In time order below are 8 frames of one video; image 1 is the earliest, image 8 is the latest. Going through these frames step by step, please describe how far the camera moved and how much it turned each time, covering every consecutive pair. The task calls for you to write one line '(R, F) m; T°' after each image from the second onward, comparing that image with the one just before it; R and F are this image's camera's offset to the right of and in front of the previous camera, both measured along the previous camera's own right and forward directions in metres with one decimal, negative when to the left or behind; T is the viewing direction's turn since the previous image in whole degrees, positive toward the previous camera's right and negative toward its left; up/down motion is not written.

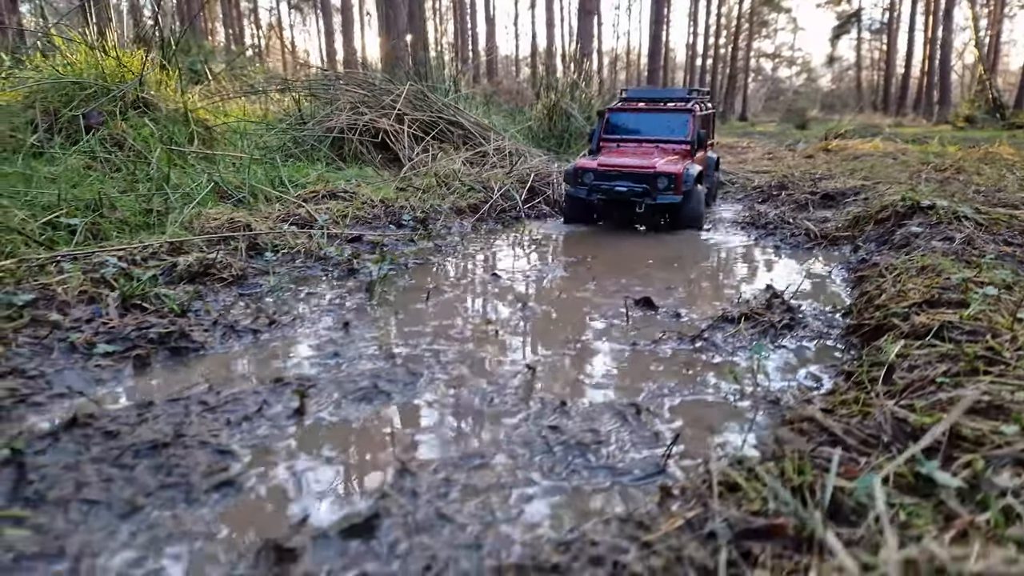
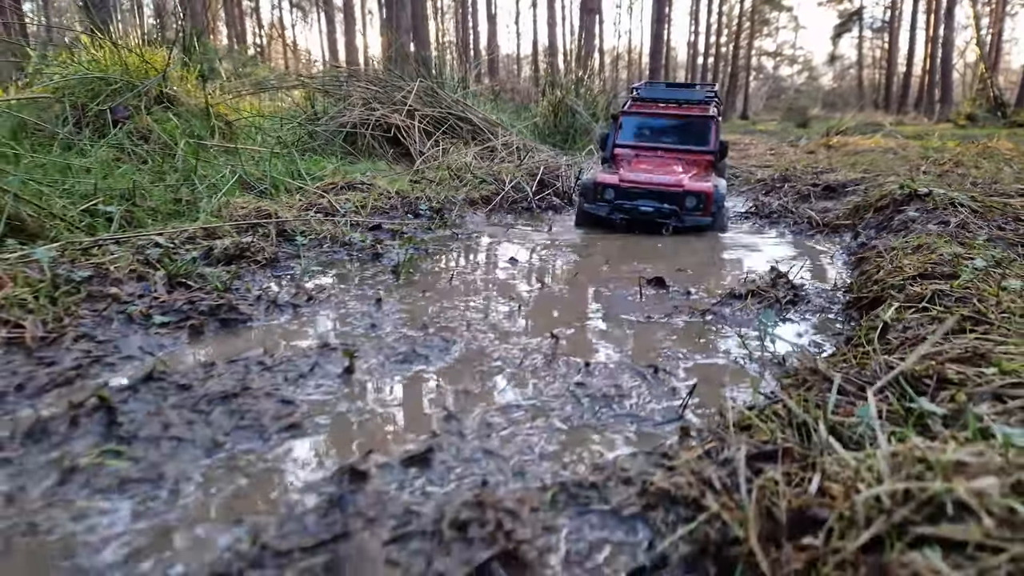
(-0.2, -0.2) m; 0°
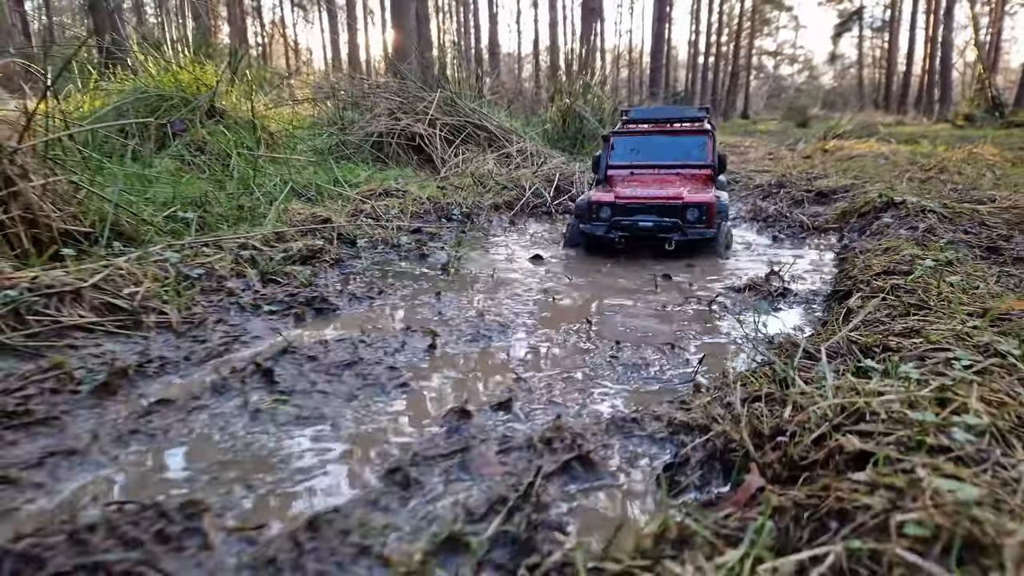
(-0.3, -0.8) m; 0°
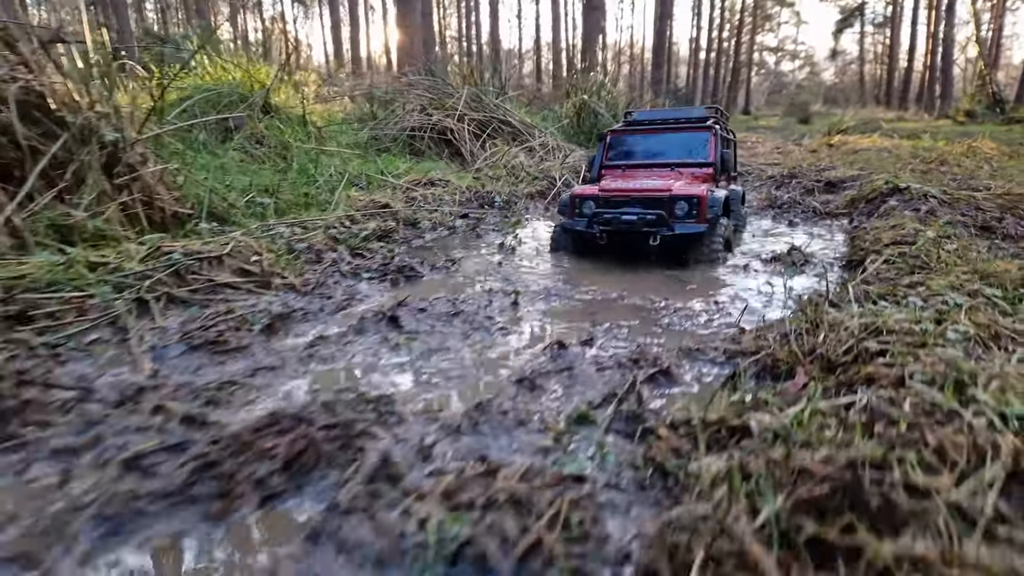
(-0.6, -0.7) m; 0°
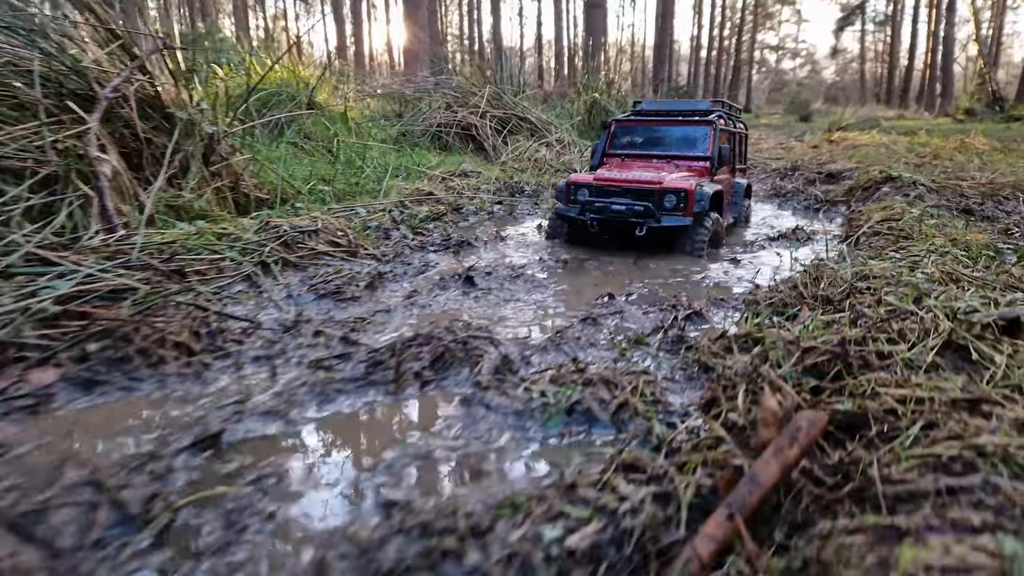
(-0.5, -0.8) m; 0°
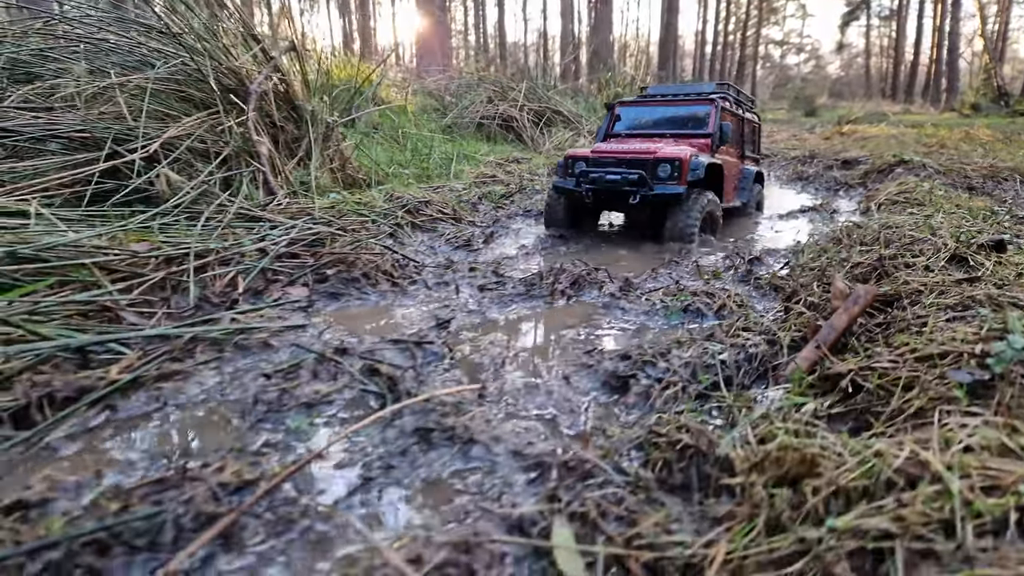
(-0.9, -1.1) m; 0°
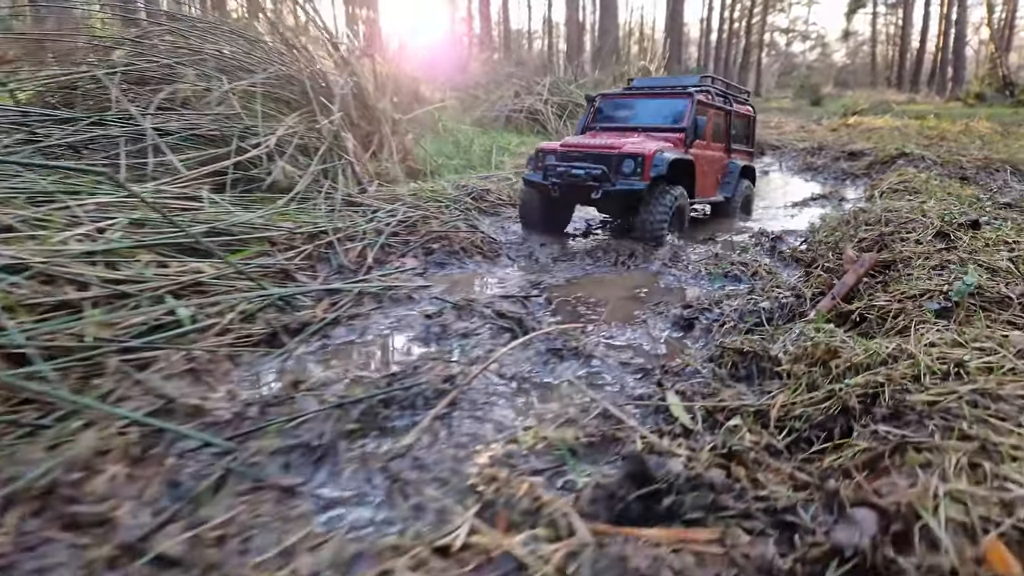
(-0.7, -0.9) m; 0°
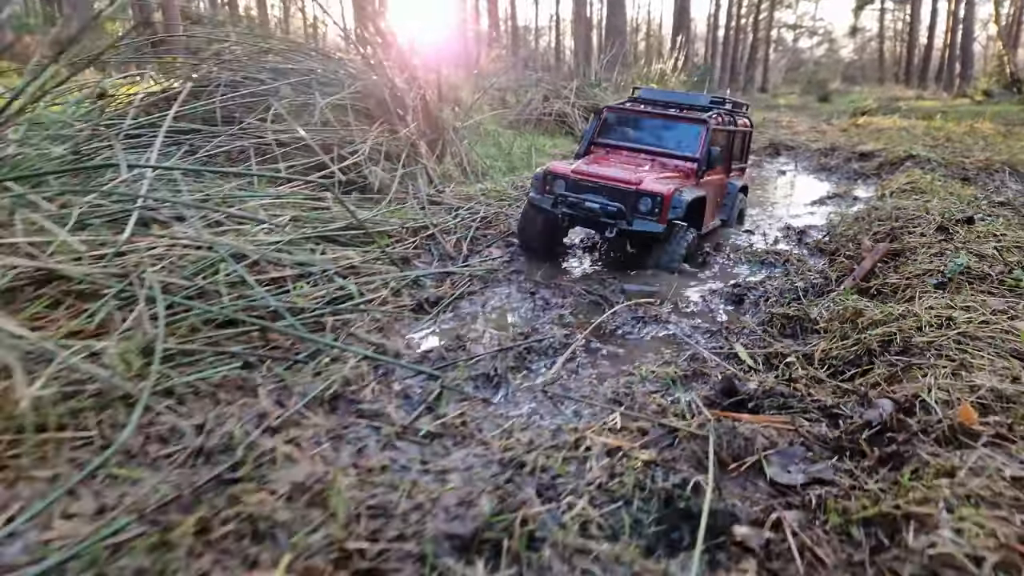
(-0.7, -0.9) m; 0°
